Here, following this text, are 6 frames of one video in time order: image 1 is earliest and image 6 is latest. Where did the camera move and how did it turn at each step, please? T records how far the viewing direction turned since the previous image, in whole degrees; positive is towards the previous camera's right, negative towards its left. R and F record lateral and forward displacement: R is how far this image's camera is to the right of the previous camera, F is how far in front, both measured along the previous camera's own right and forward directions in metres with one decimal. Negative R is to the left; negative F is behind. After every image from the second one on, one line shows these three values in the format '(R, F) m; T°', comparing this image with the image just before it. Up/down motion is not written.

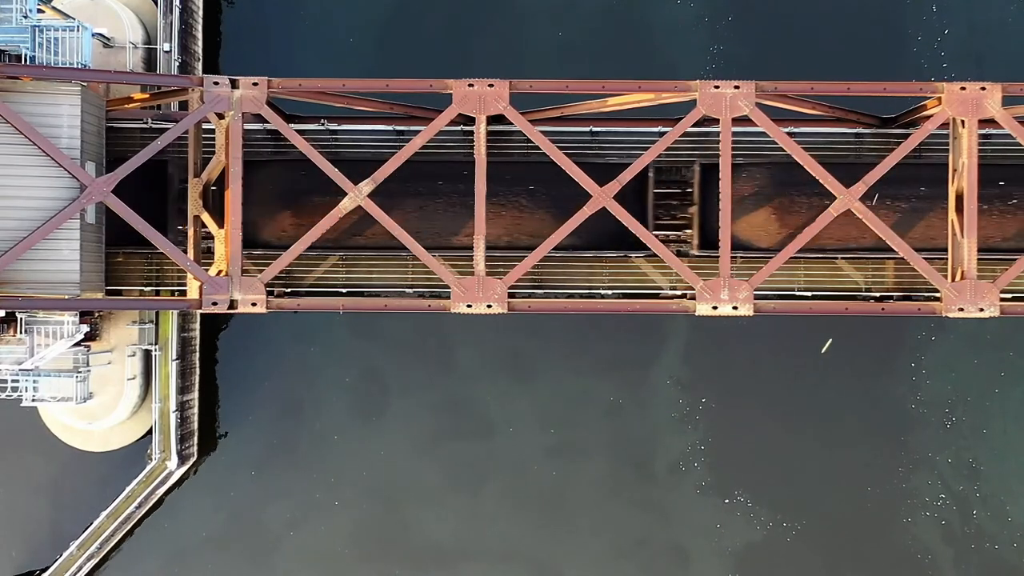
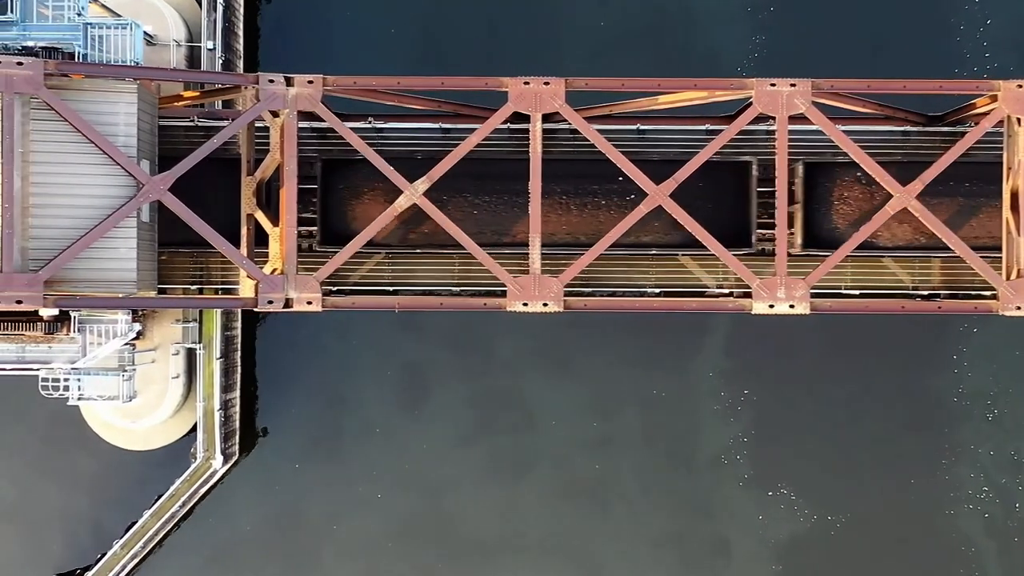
(-1.0, 0.0) m; 0°
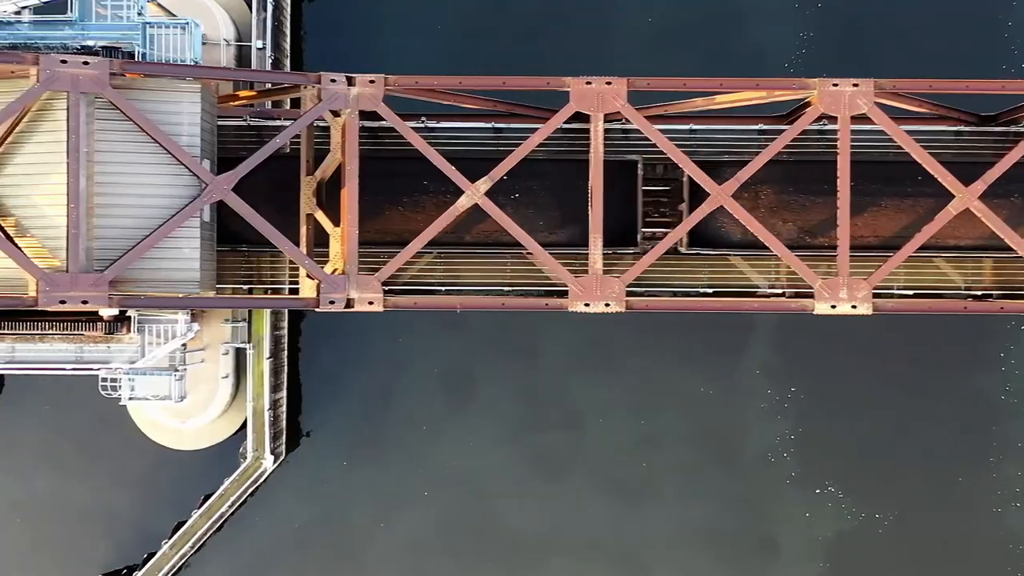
(-1.1, 0.0) m; 0°
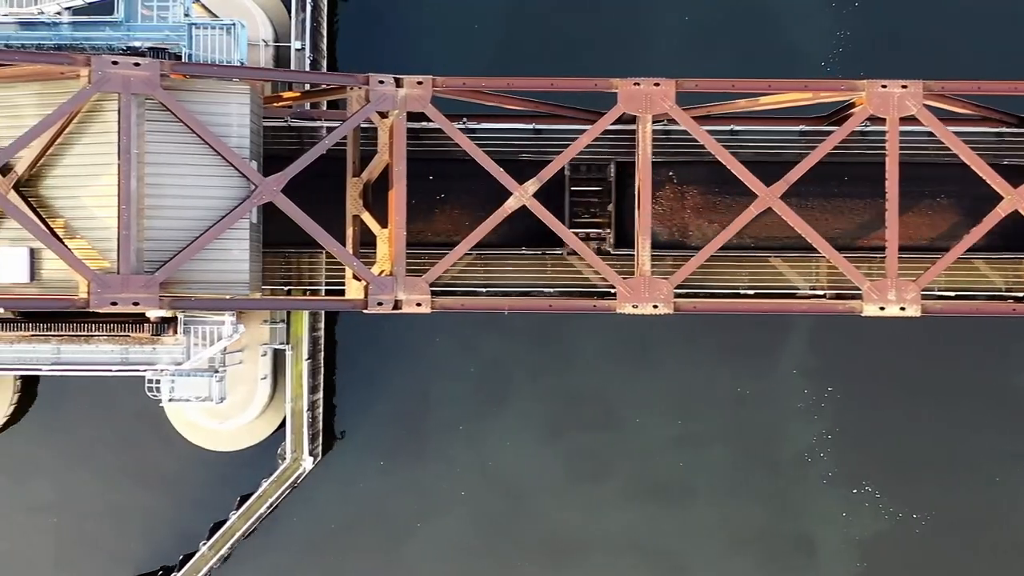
(-0.8, 0.0) m; 0°
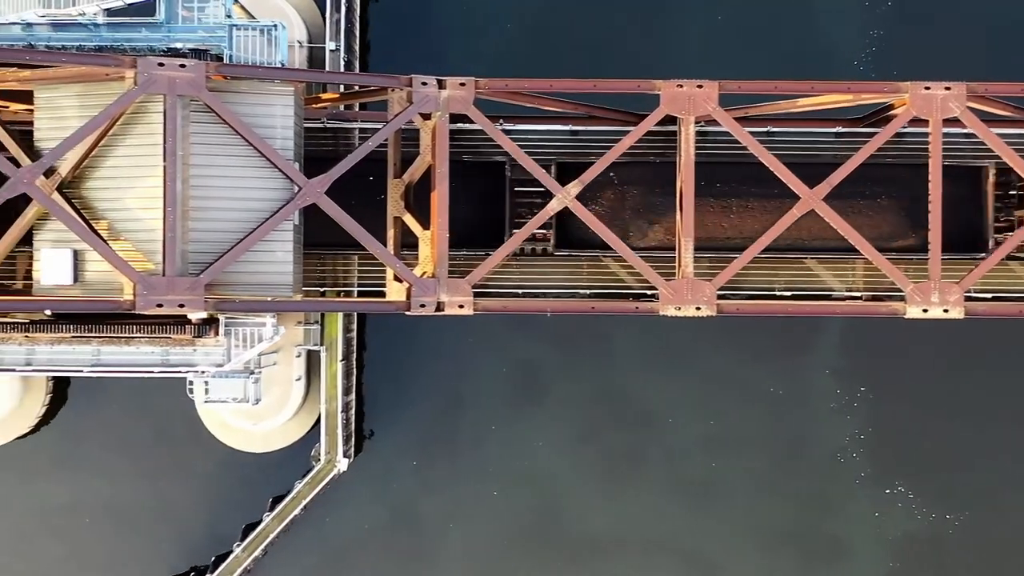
(-0.7, 0.0) m; 0°
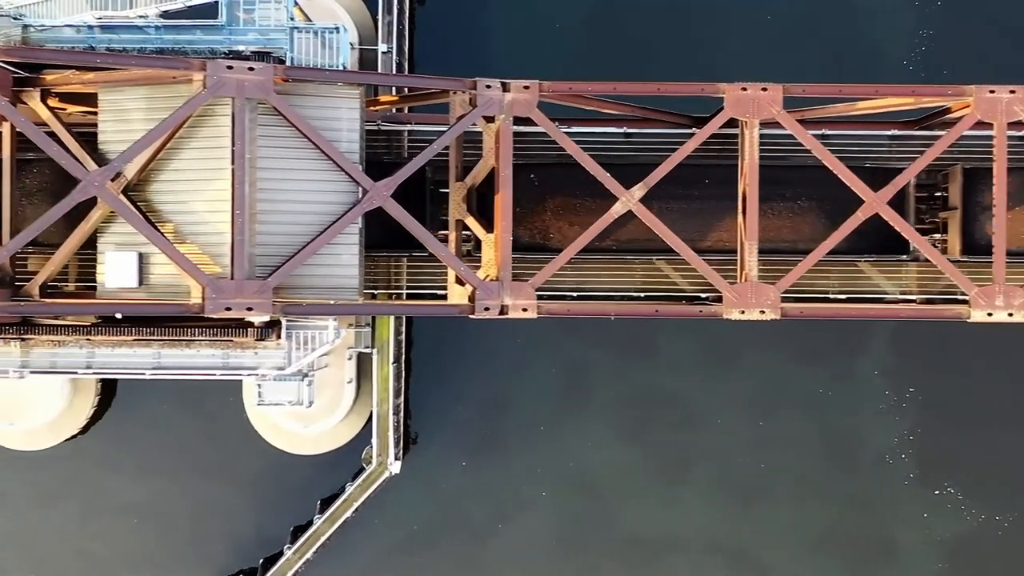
(-1.1, 0.0) m; 0°
